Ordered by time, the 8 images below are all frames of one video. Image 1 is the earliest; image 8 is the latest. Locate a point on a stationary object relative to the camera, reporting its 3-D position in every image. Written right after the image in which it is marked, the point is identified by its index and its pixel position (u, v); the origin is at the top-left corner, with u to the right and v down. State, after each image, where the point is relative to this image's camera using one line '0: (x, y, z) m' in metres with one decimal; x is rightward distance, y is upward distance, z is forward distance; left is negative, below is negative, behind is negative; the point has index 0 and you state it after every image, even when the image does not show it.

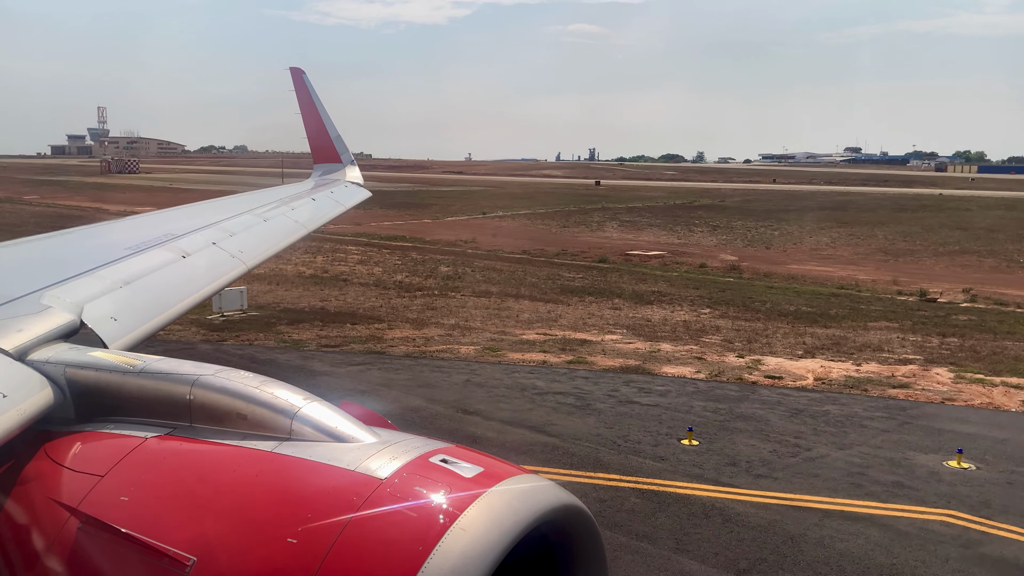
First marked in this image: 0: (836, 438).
0: (+3.3, -1.6, +8.8) m
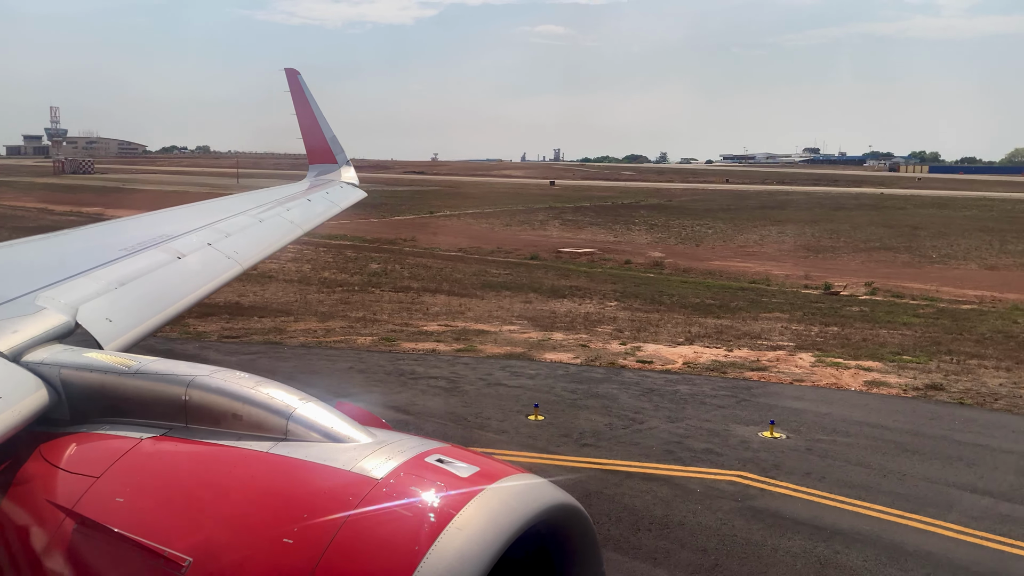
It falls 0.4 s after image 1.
0: (+1.8, -1.4, +9.6) m
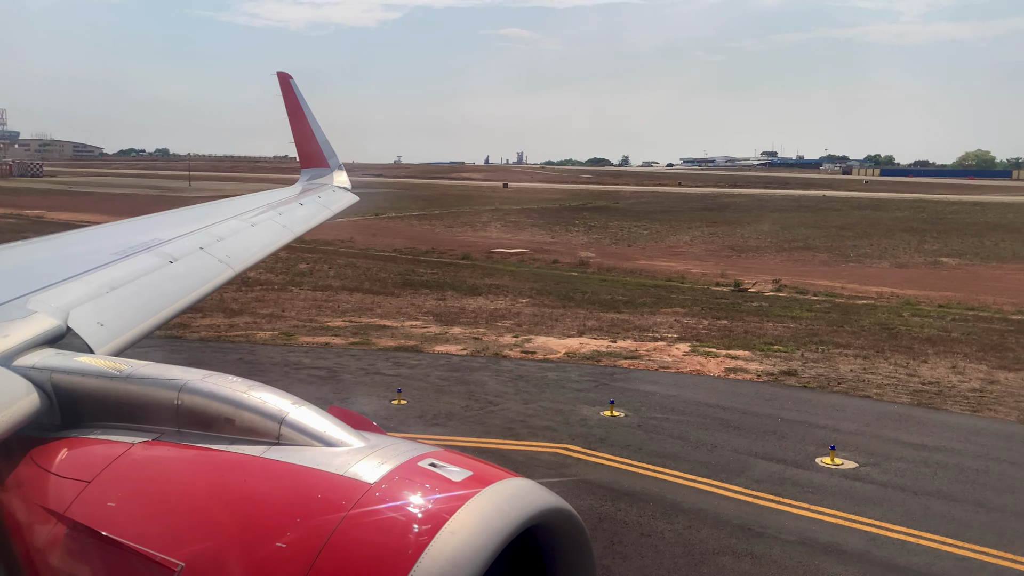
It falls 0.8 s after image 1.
0: (+0.2, -1.3, +10.3) m
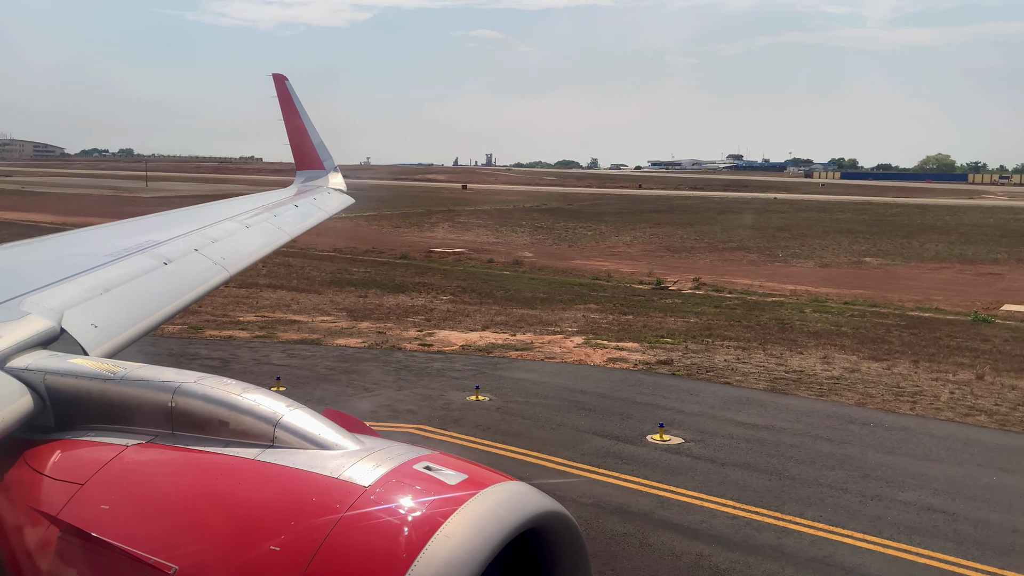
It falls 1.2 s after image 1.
0: (-1.4, -1.3, +11.0) m
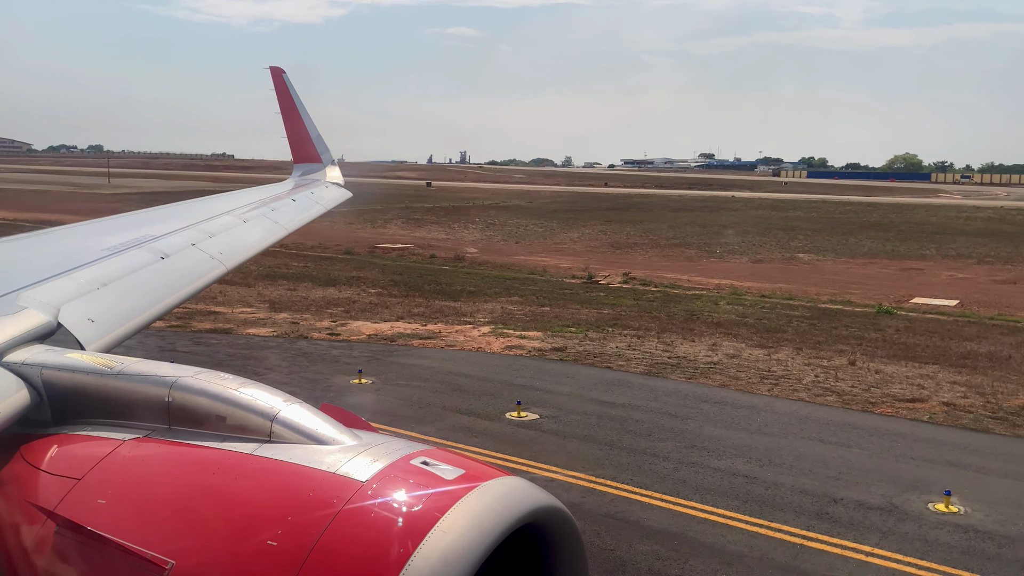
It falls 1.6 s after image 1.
0: (-3.0, -1.1, +11.6) m
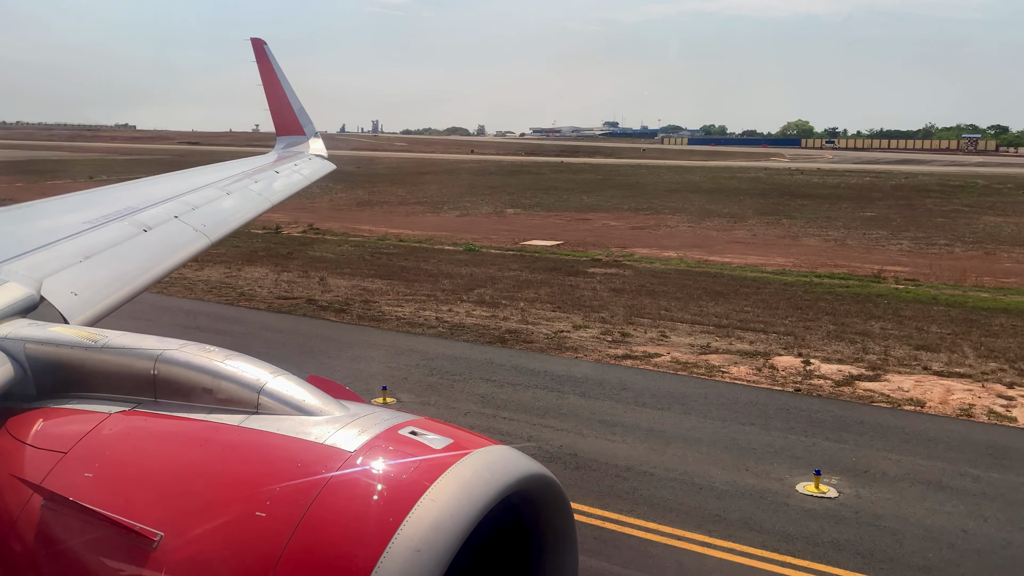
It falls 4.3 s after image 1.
0: (-12.6, +0.1, +15.2) m
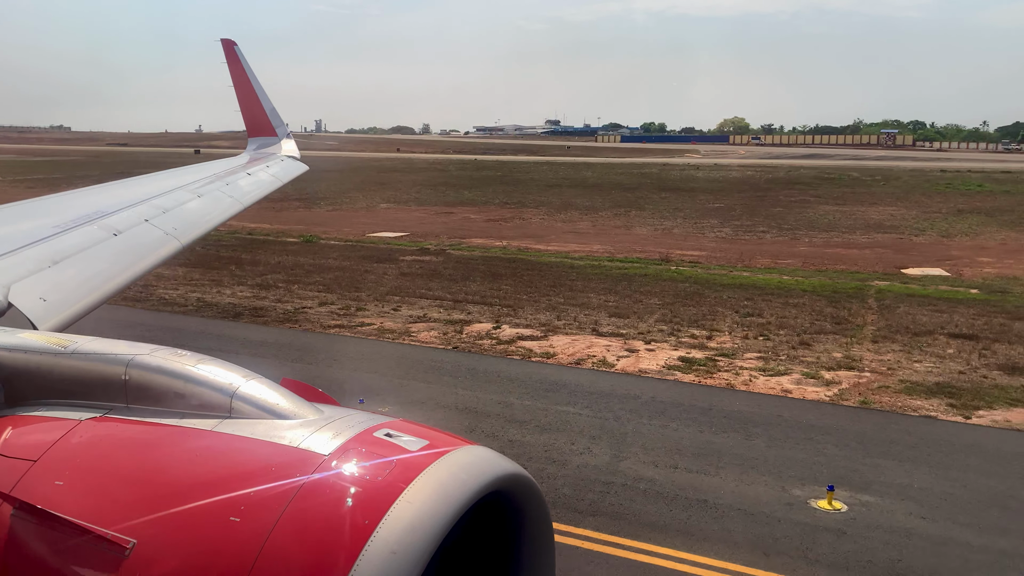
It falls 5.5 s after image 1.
0: (-17.2, +0.2, +16.2) m
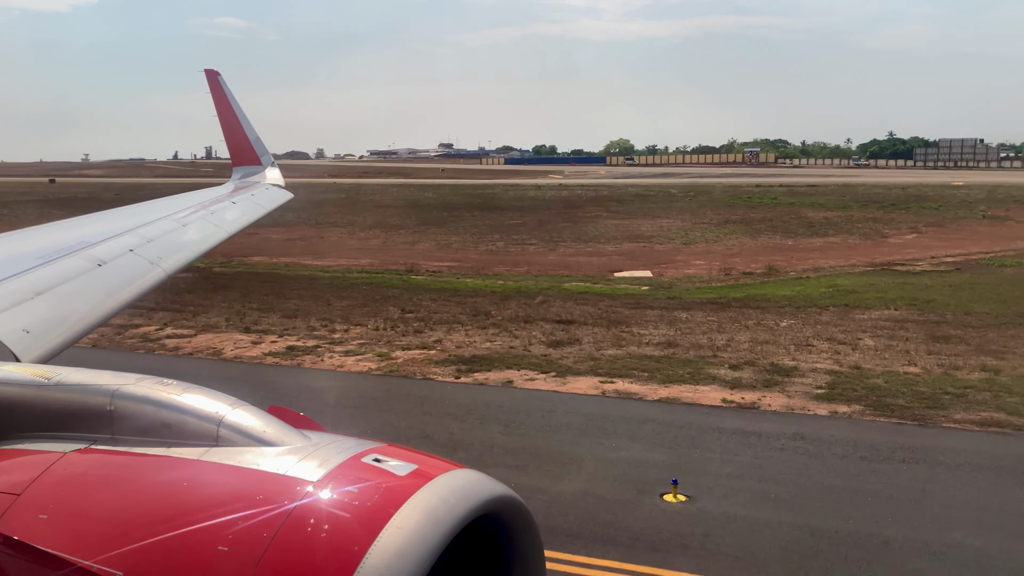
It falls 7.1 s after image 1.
0: (-23.8, -0.5, +16.3) m
